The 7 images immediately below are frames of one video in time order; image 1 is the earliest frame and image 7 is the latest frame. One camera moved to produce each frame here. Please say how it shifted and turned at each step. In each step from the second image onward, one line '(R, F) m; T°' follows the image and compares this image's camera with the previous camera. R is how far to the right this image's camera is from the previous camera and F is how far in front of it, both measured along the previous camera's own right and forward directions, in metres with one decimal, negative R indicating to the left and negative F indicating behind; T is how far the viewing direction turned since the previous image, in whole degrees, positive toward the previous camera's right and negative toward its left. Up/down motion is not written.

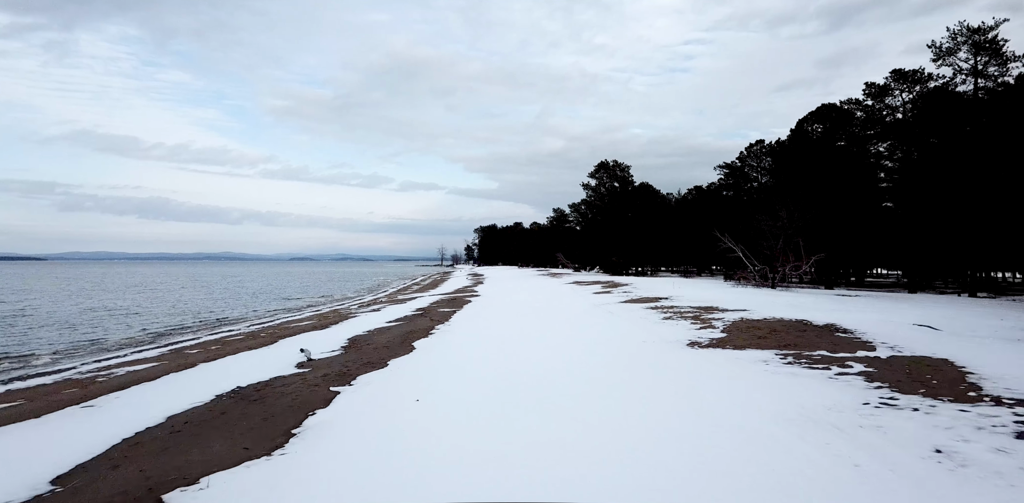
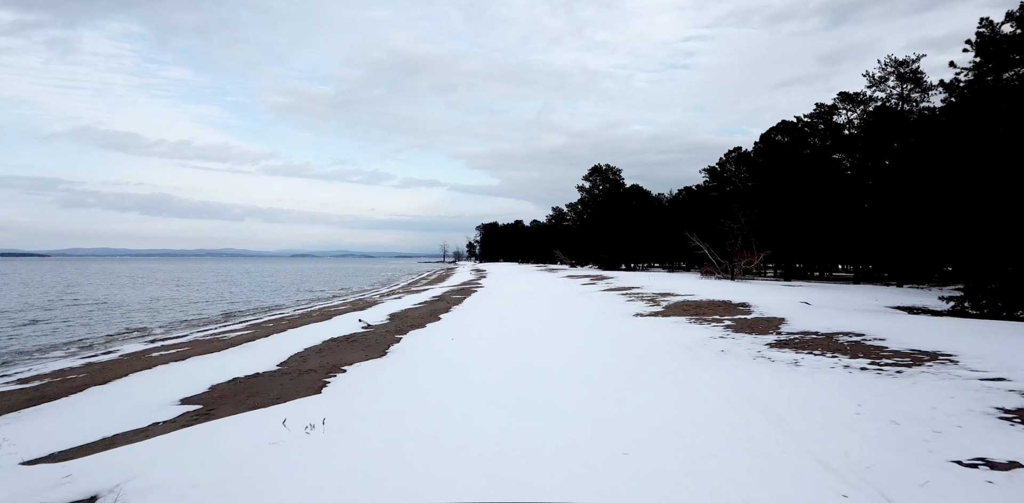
(+0.1, -5.7) m; 0°
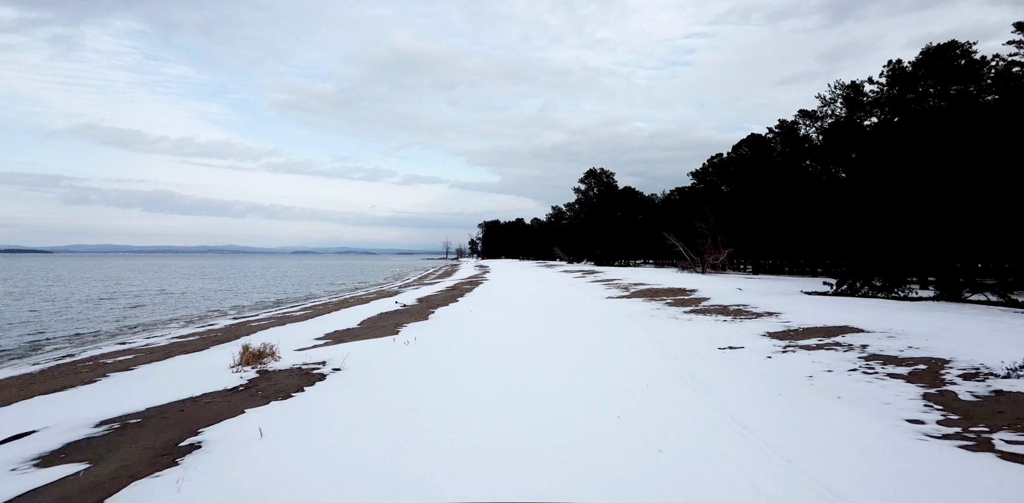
(+0.7, -3.9) m; 0°
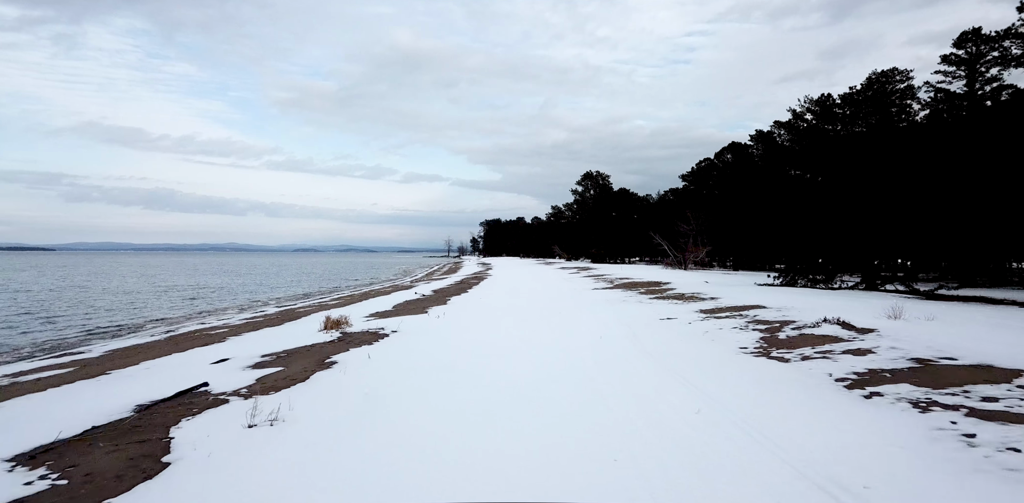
(0.0, -4.5) m; 0°
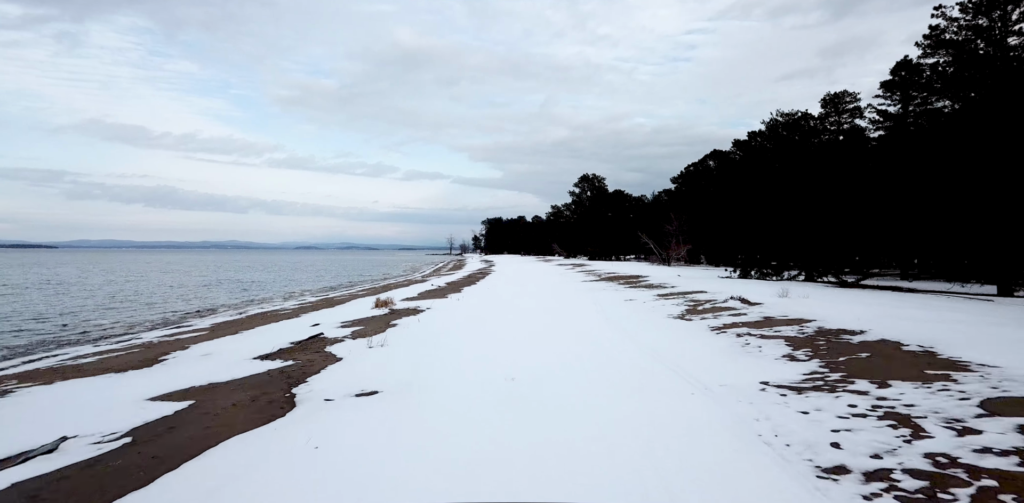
(-0.1, -5.0) m; 0°
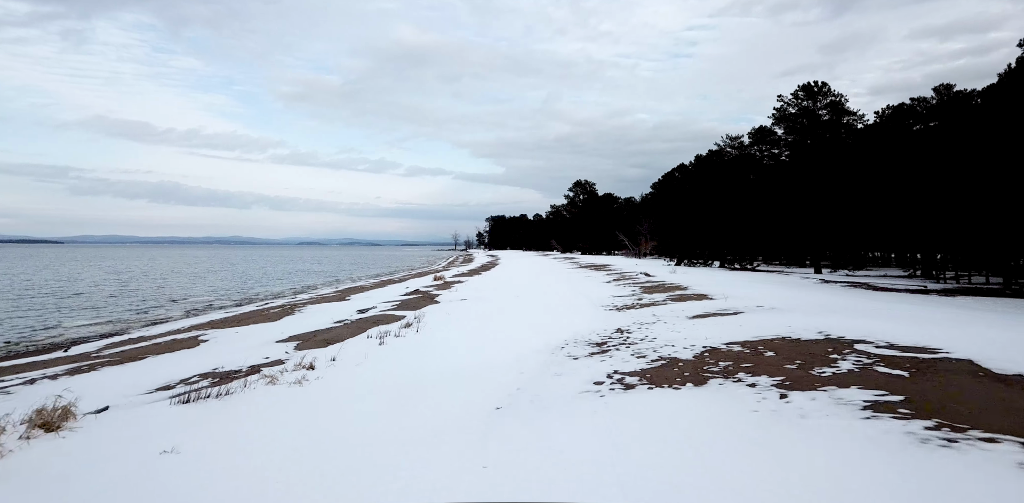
(-0.1, -11.7) m; 0°
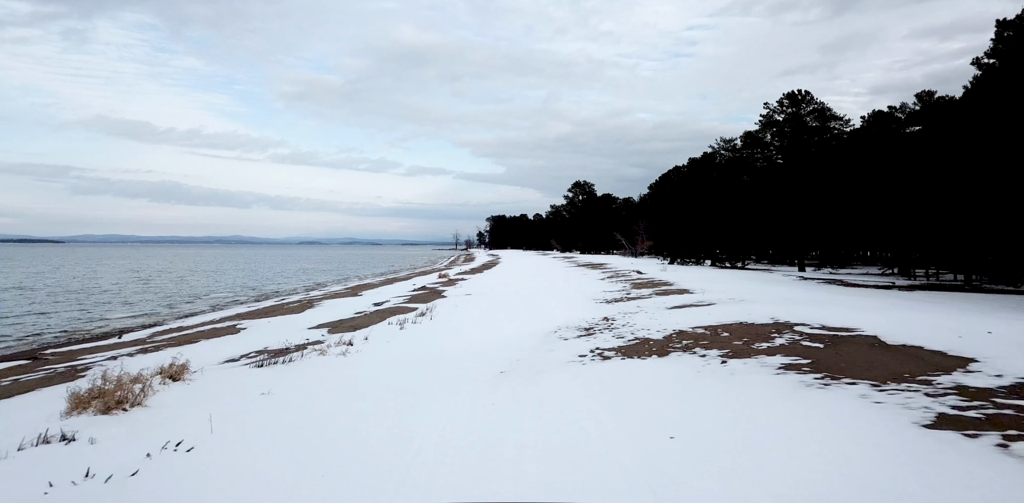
(0.0, -1.6) m; 0°
